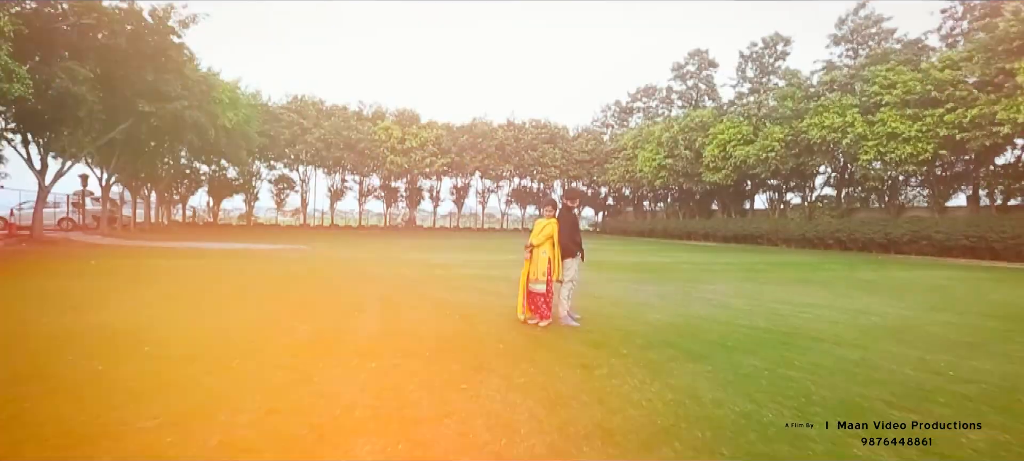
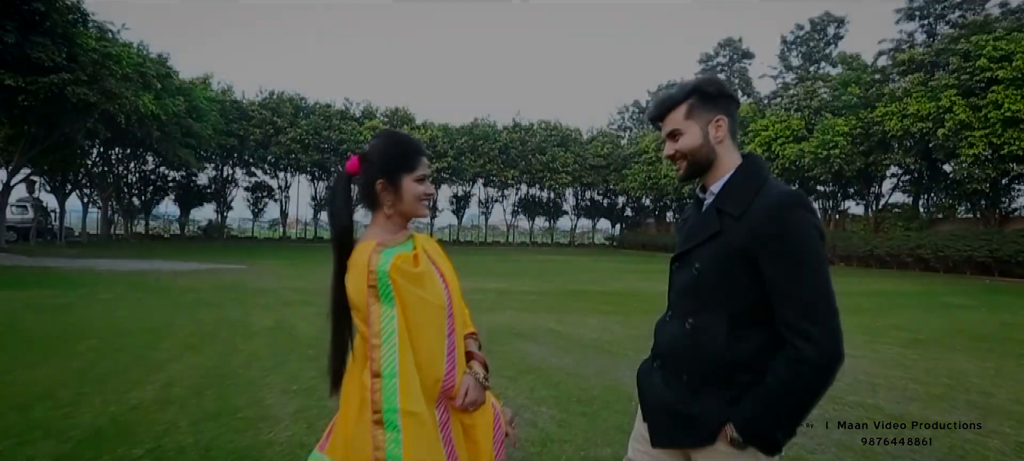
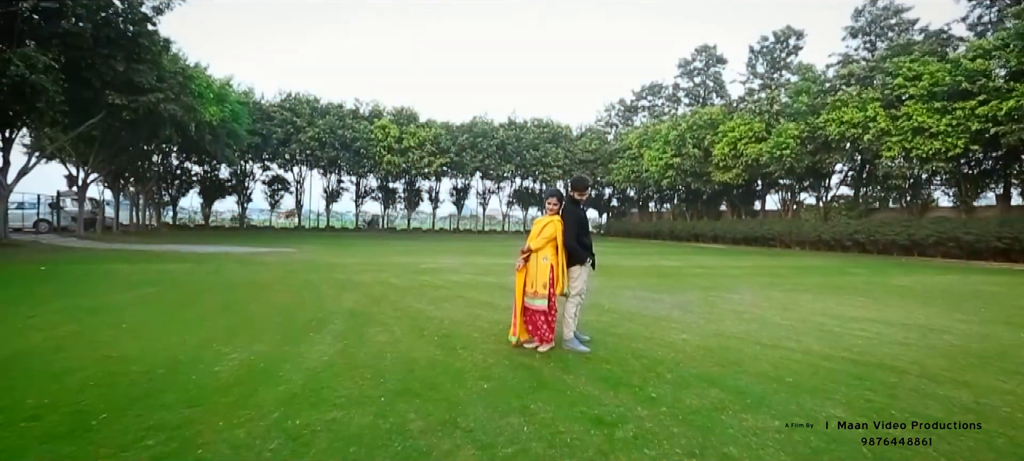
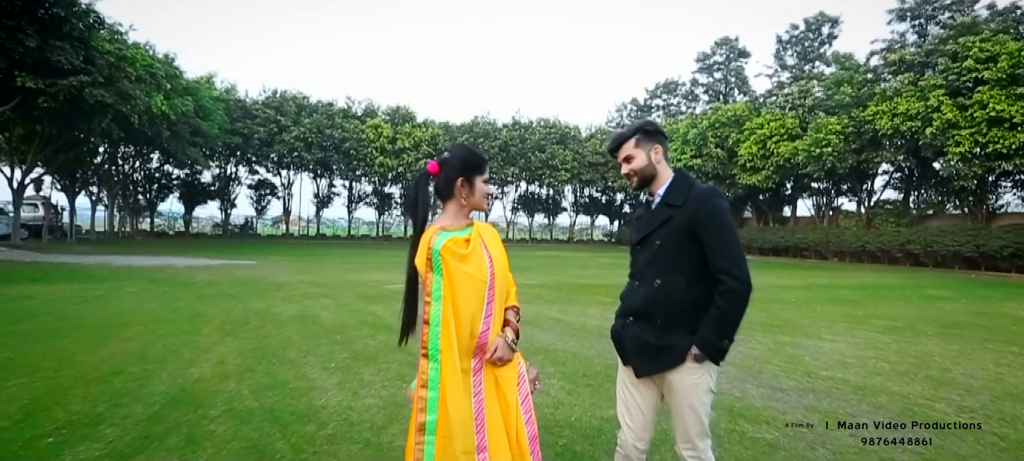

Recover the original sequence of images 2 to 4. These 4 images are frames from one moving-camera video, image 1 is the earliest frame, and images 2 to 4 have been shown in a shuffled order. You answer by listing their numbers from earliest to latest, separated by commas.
3, 4, 2
